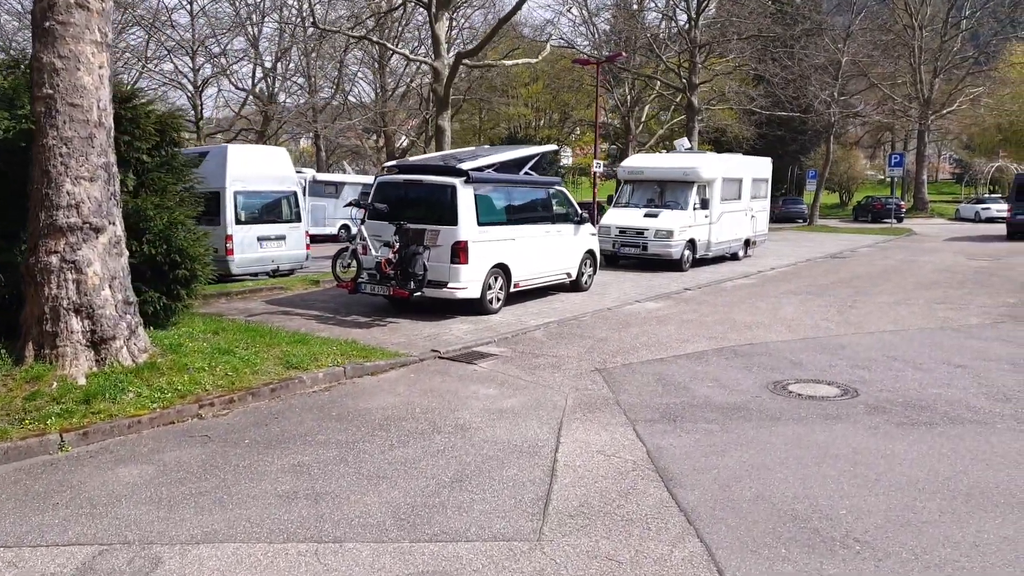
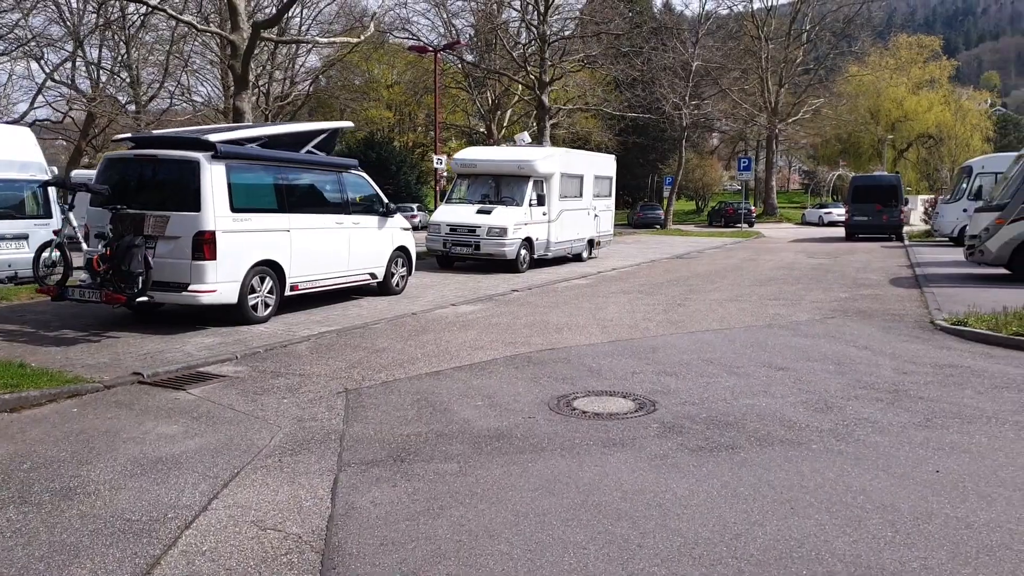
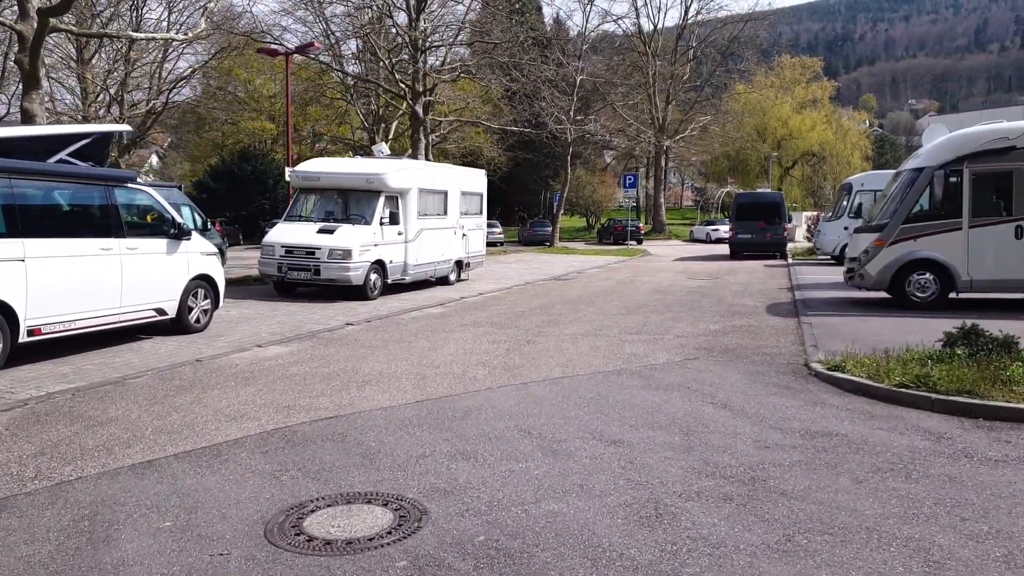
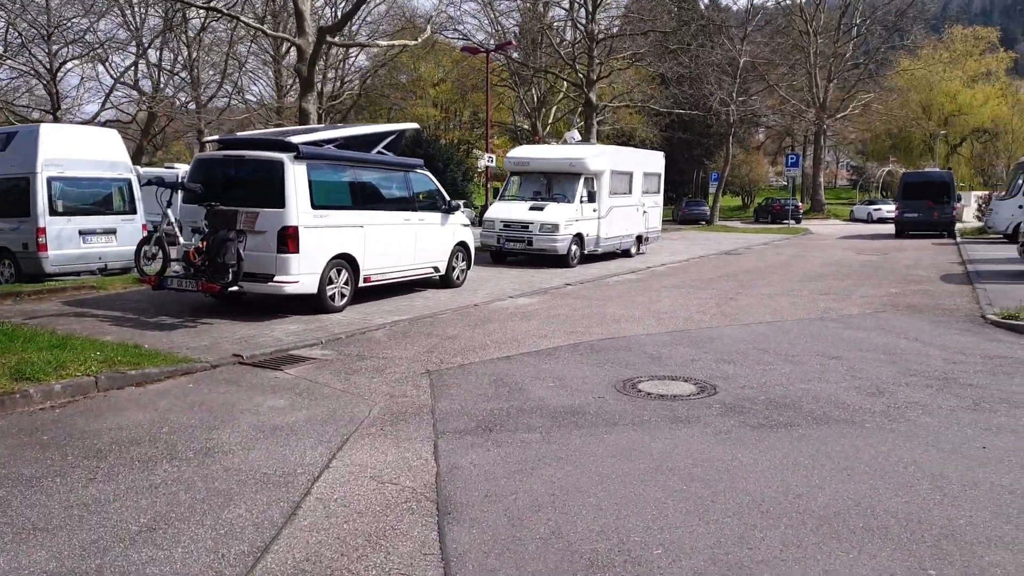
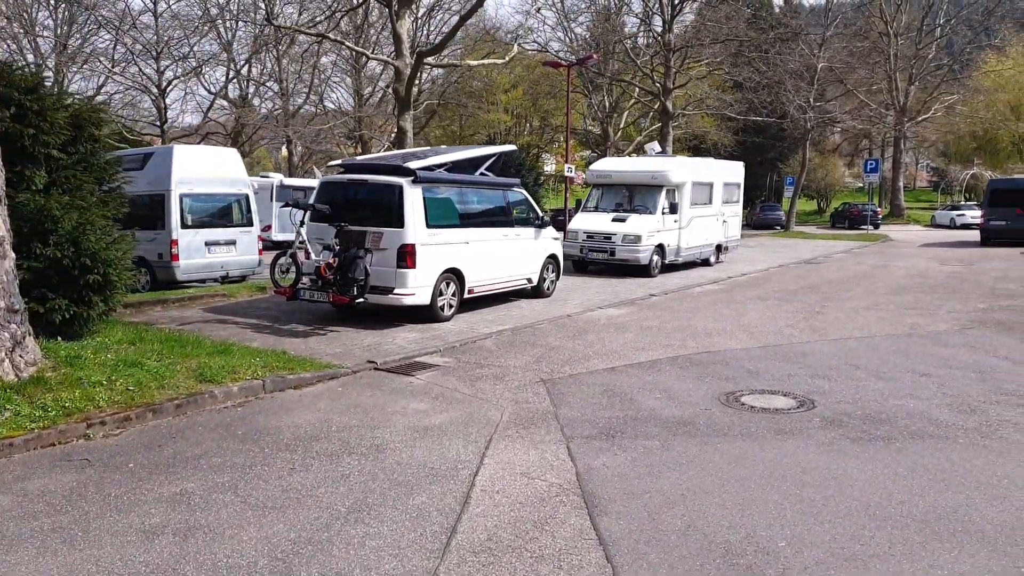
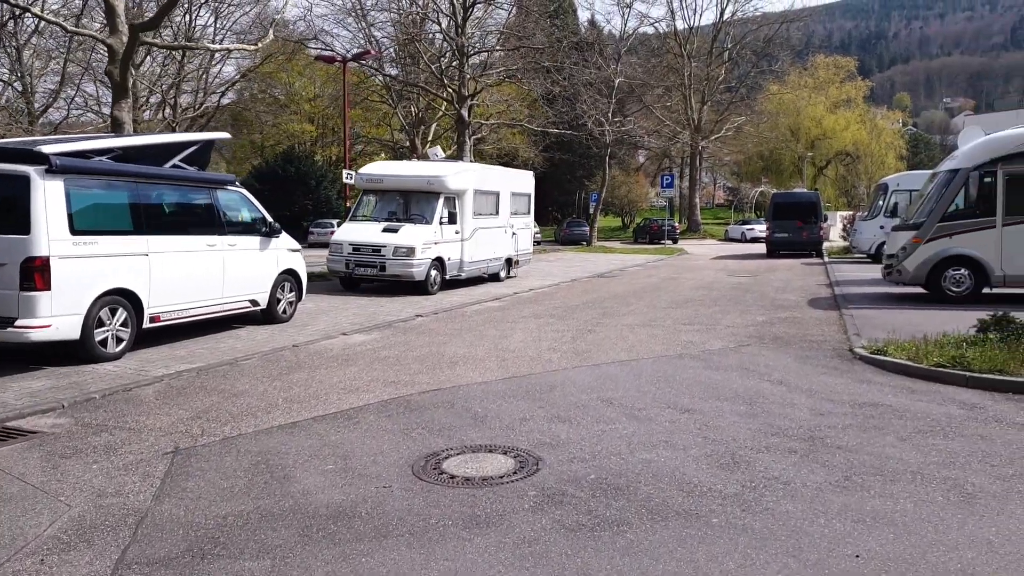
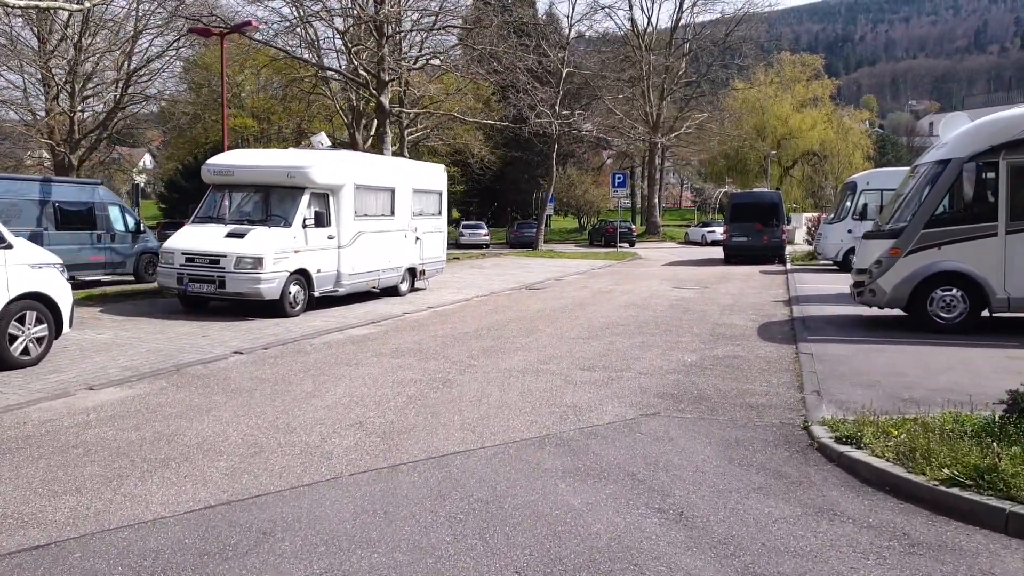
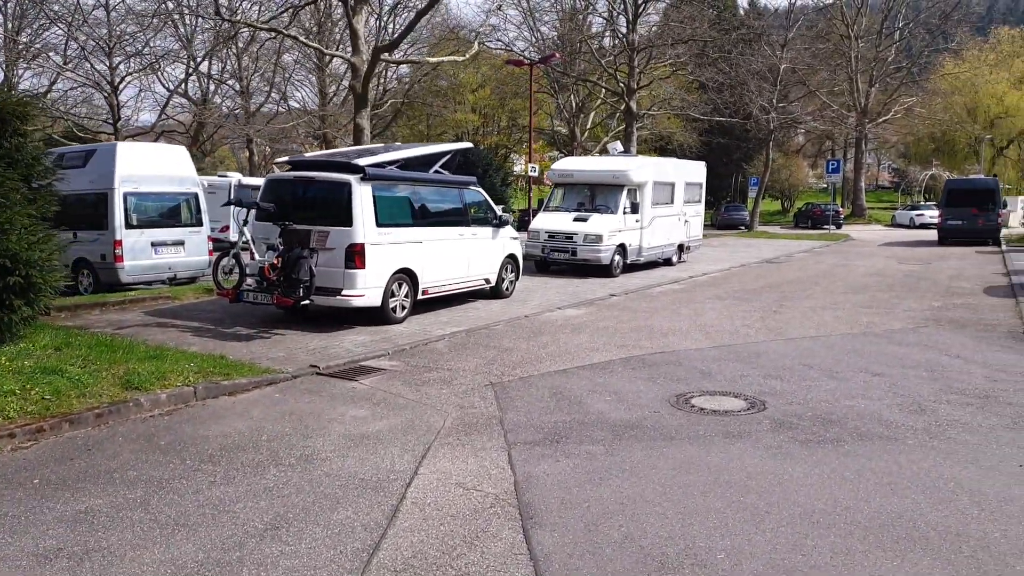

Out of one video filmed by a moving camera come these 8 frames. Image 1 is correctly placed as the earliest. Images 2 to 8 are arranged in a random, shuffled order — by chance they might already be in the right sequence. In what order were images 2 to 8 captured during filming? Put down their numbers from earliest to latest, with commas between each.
5, 8, 4, 2, 6, 3, 7
